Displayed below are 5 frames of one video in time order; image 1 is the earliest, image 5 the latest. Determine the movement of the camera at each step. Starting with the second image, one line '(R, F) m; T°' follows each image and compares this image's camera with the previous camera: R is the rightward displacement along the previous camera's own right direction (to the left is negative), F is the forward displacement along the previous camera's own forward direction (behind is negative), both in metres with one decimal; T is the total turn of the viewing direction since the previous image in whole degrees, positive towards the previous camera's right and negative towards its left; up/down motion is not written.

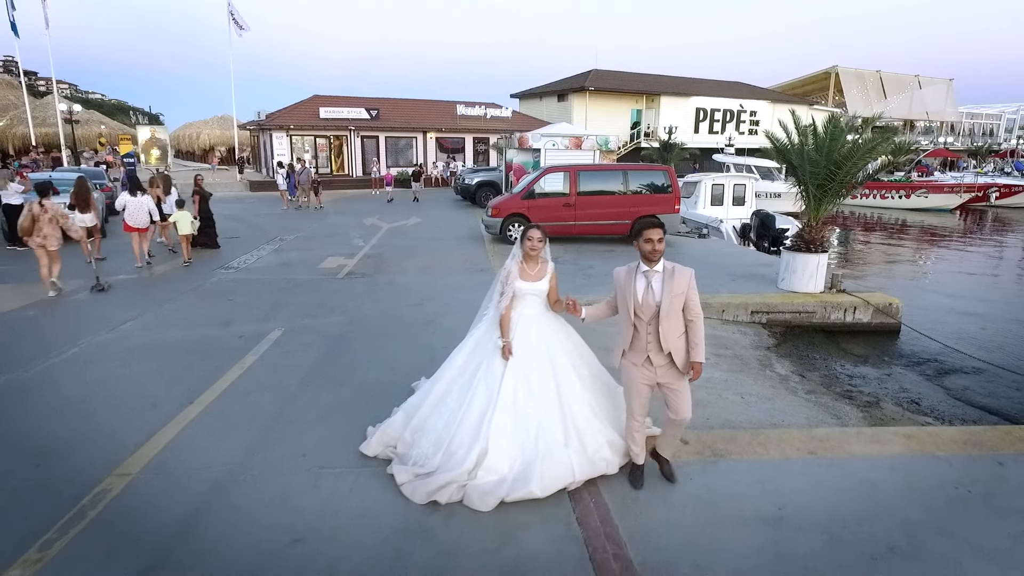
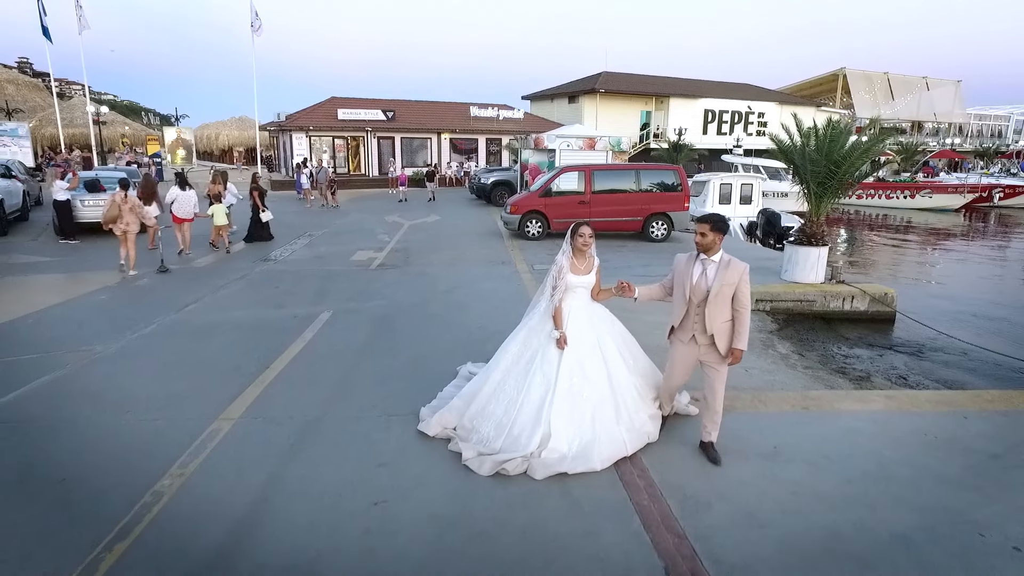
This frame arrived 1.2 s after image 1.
(-0.2, -0.7) m; -1°
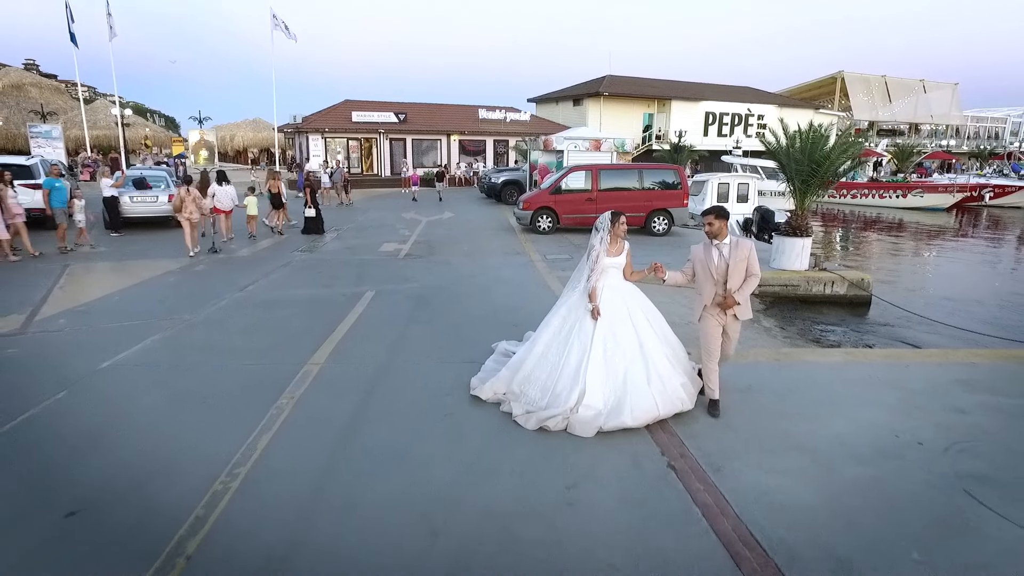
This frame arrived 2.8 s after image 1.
(-0.2, -1.1) m; 0°
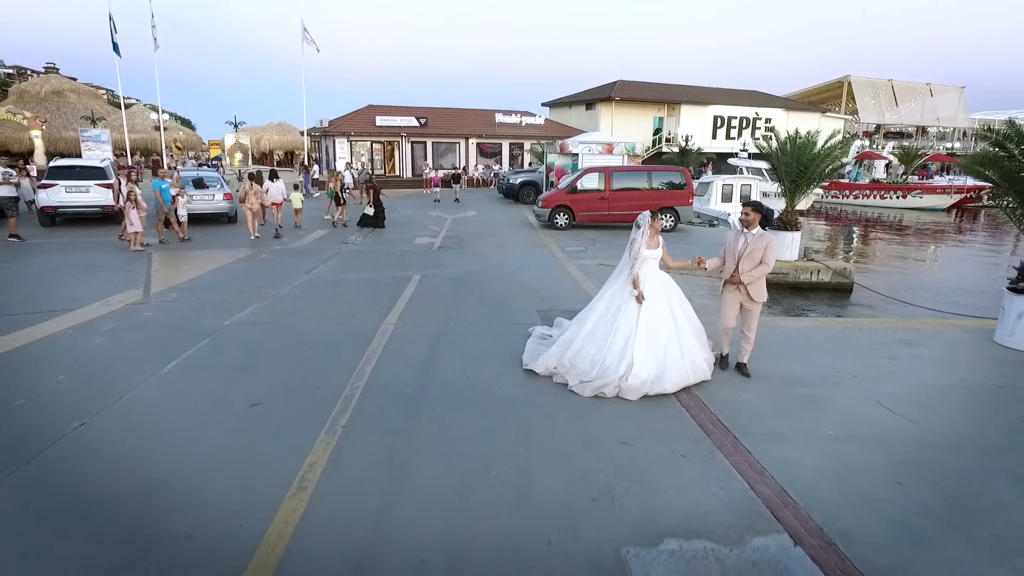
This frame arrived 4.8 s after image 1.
(-0.3, -1.4) m; -1°
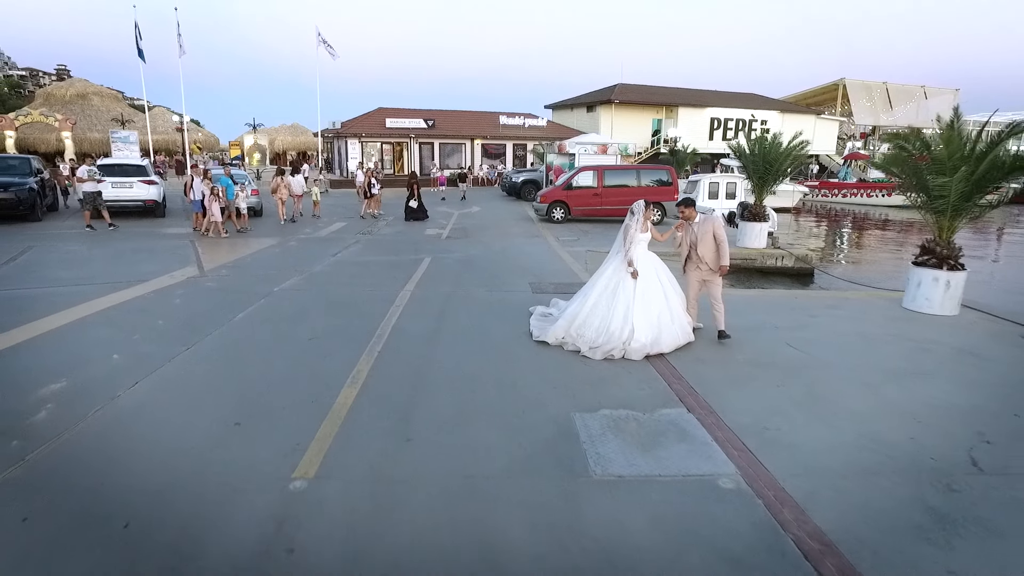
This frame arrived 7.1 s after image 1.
(+0.1, -1.5) m; -1°
